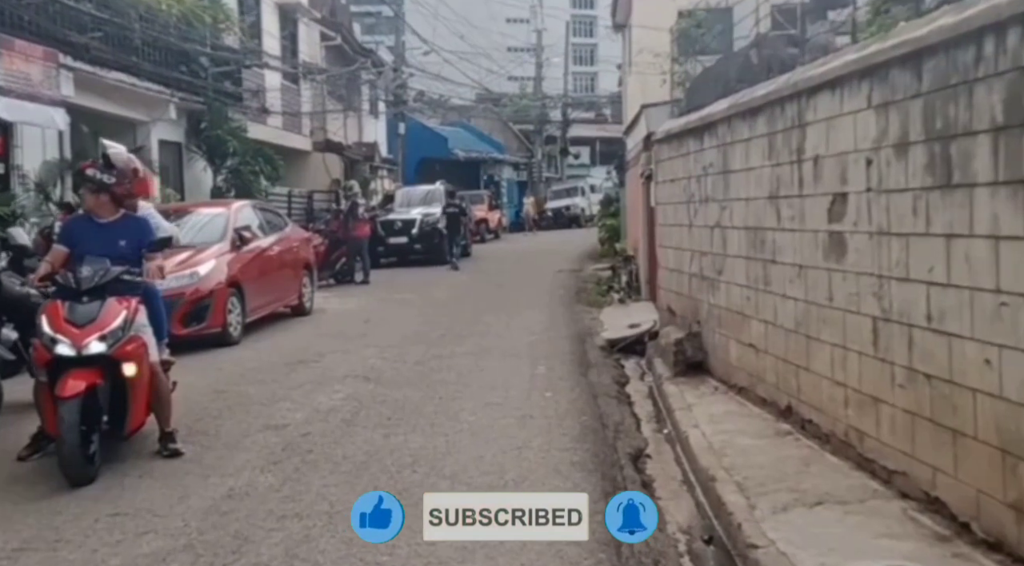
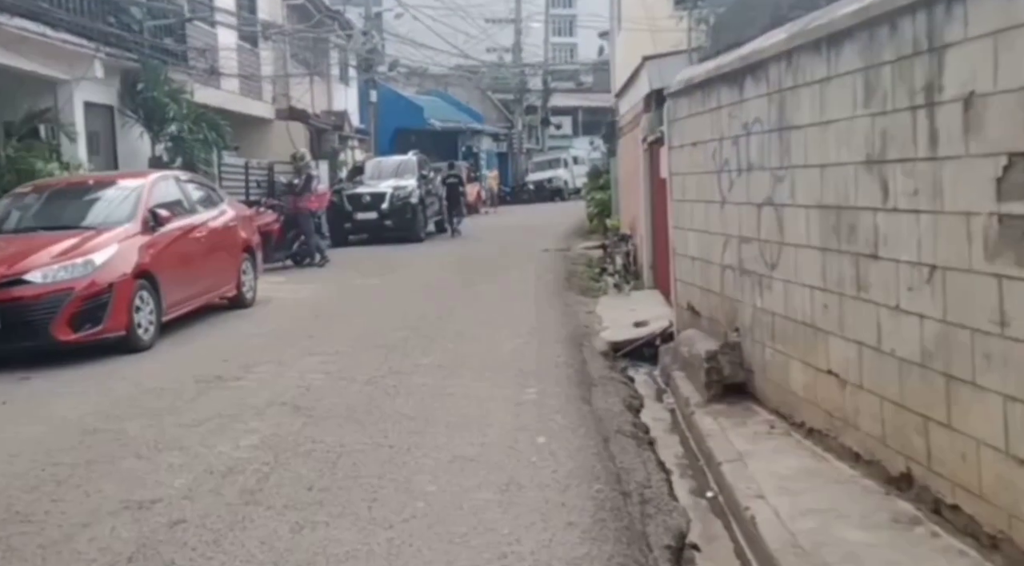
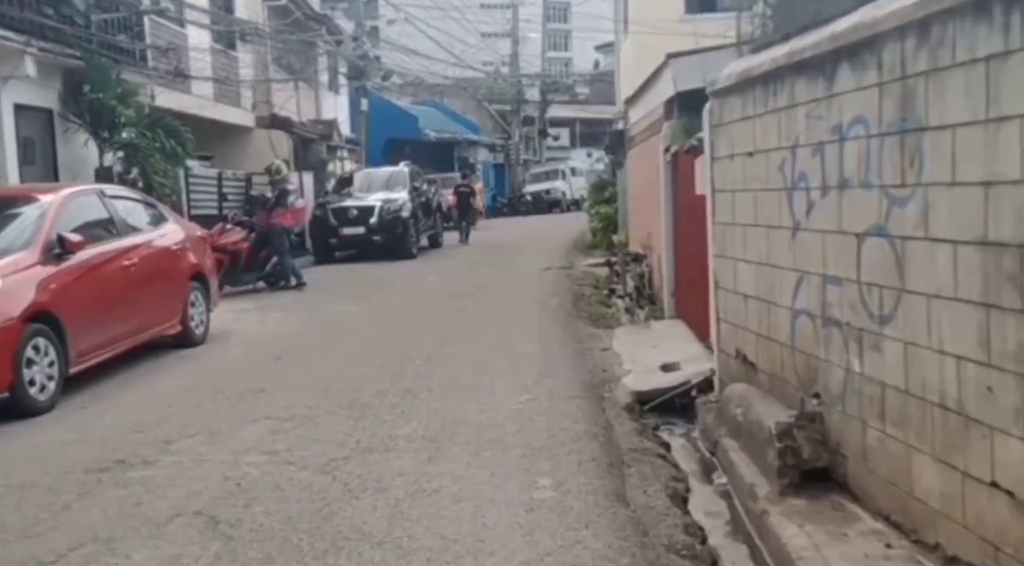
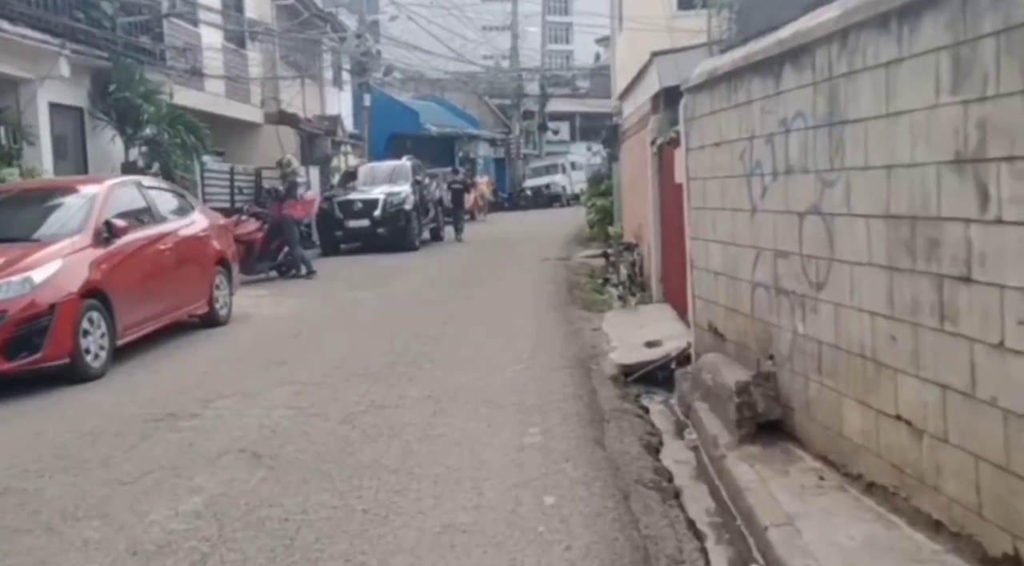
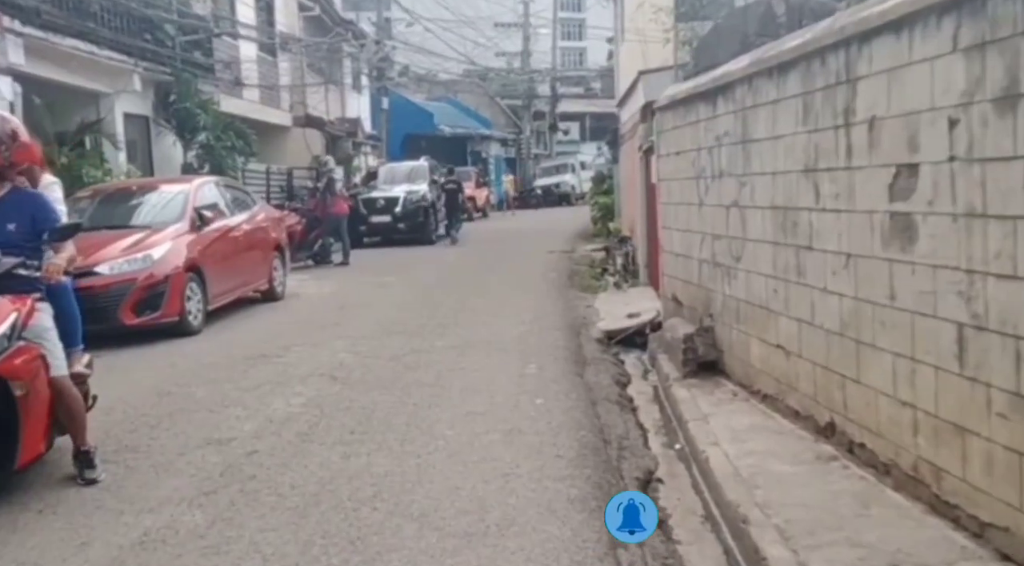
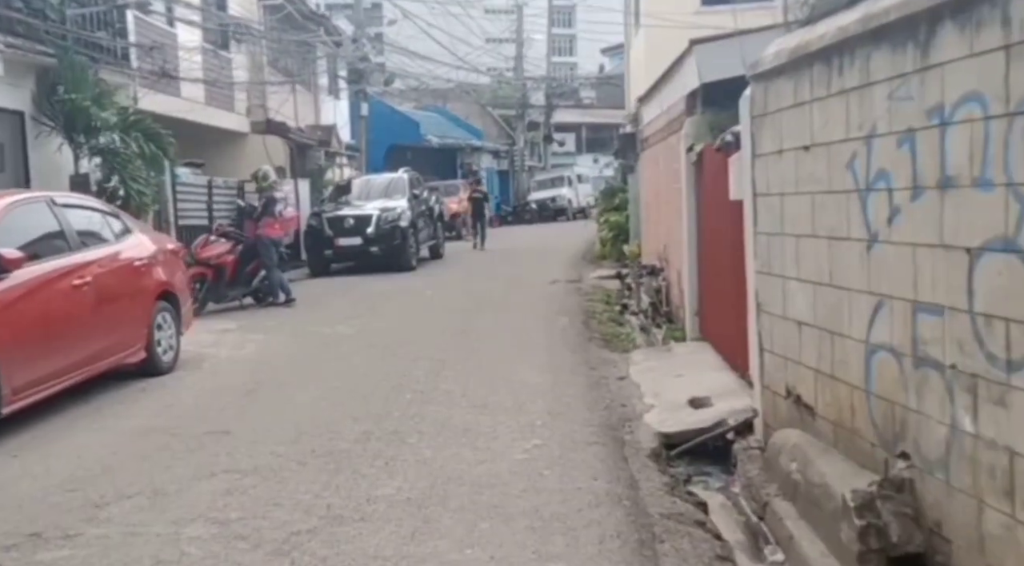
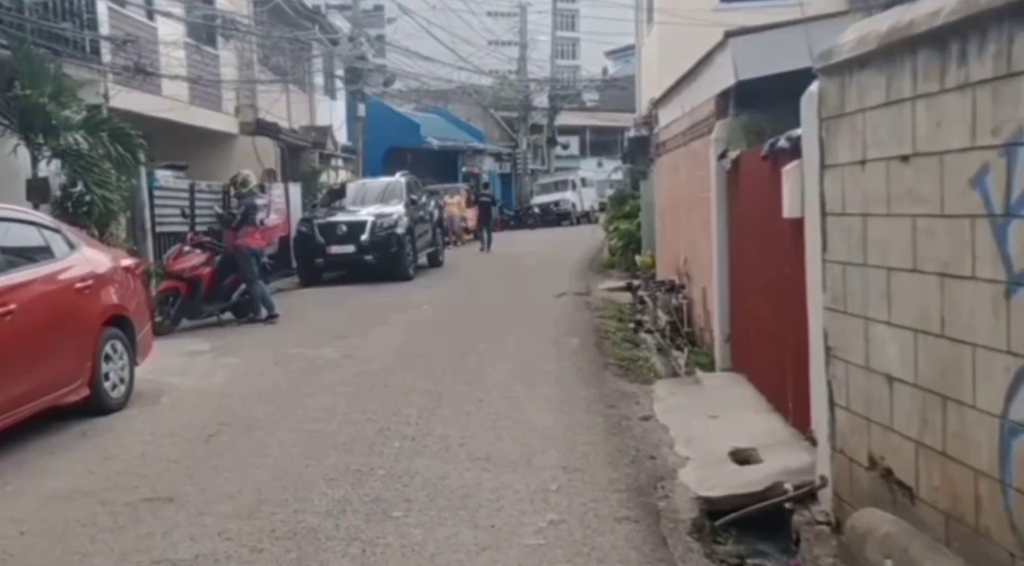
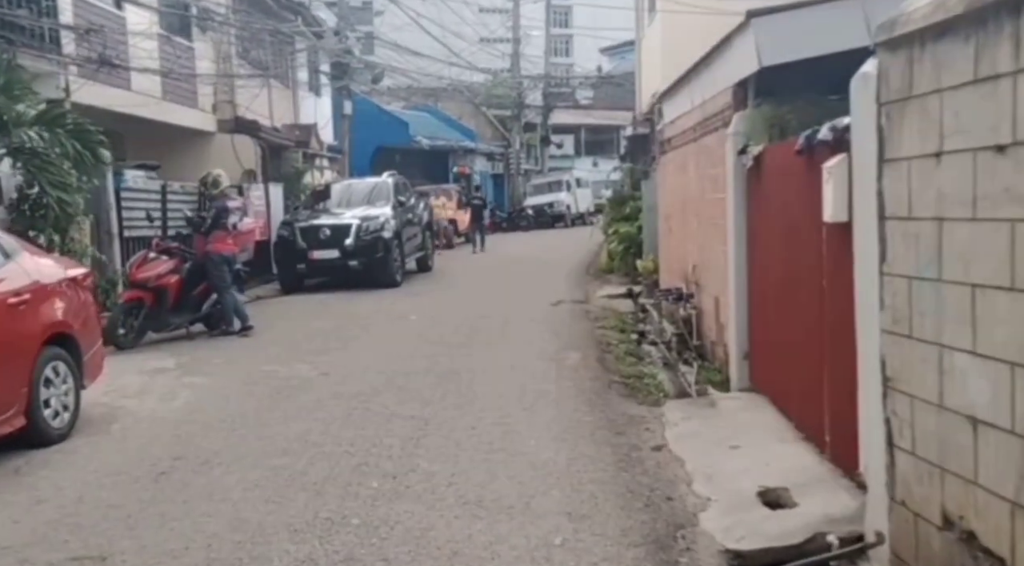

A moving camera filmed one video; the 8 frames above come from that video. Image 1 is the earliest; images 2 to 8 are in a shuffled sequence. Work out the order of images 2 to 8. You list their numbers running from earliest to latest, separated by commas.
5, 2, 4, 3, 6, 7, 8
